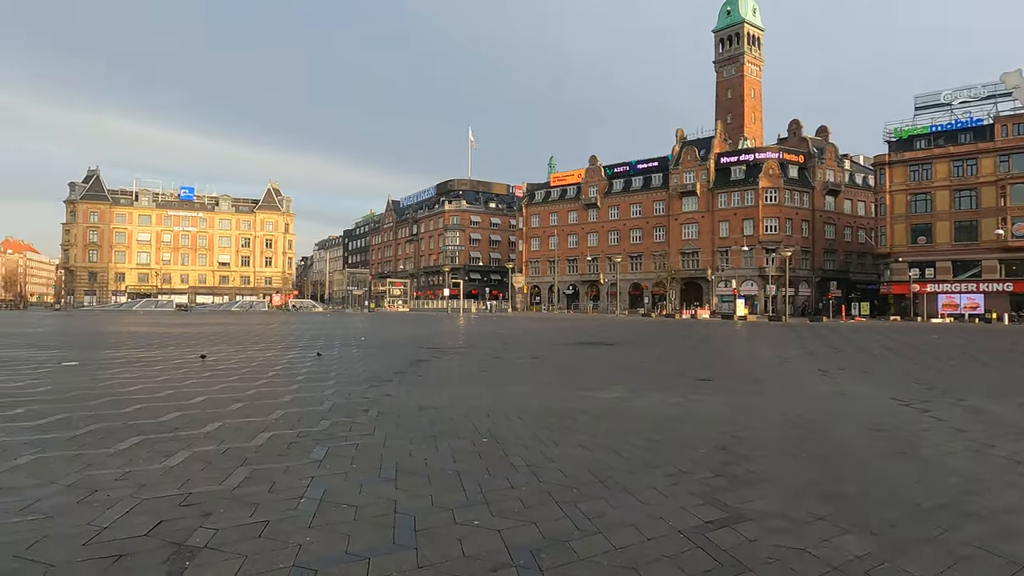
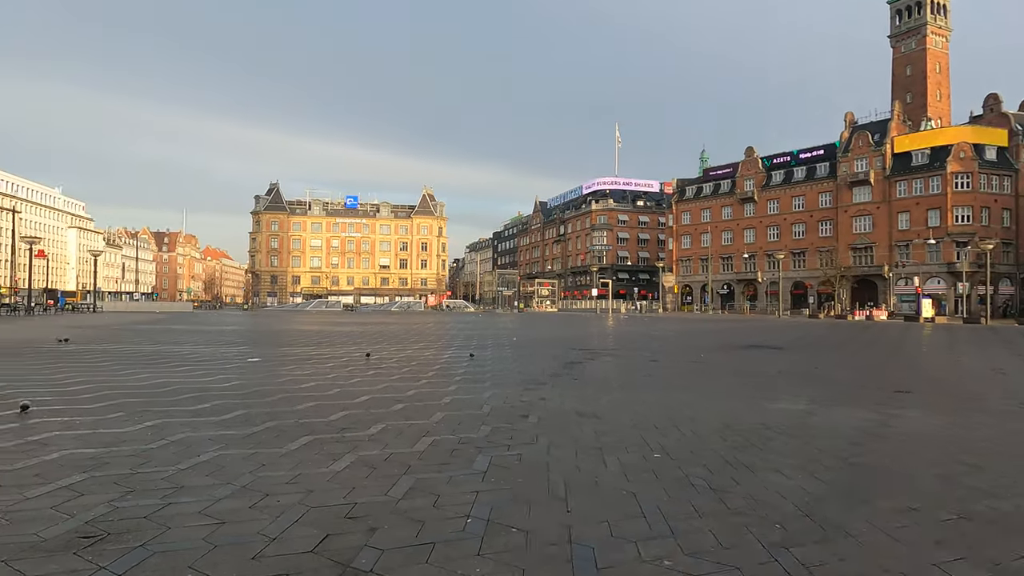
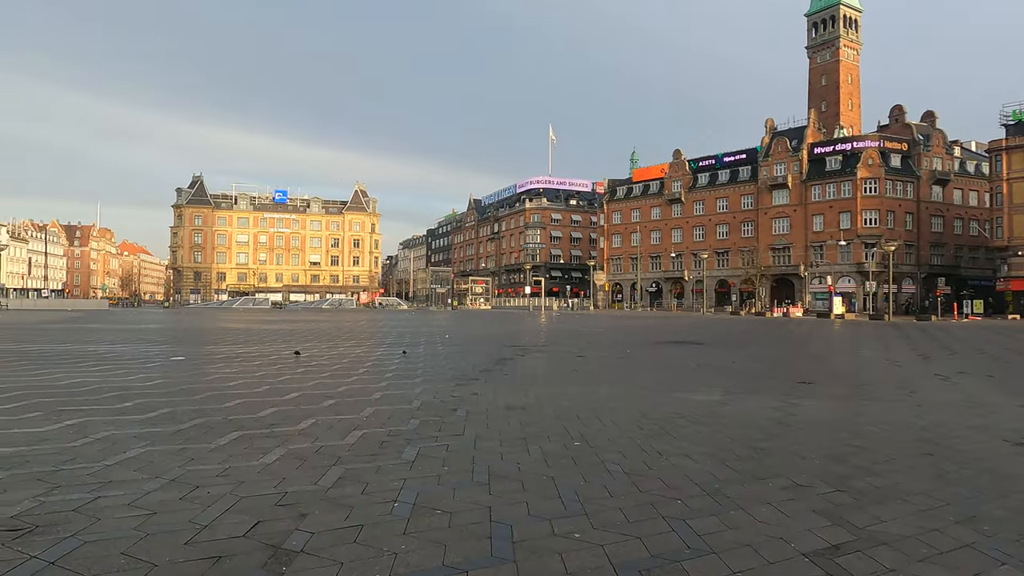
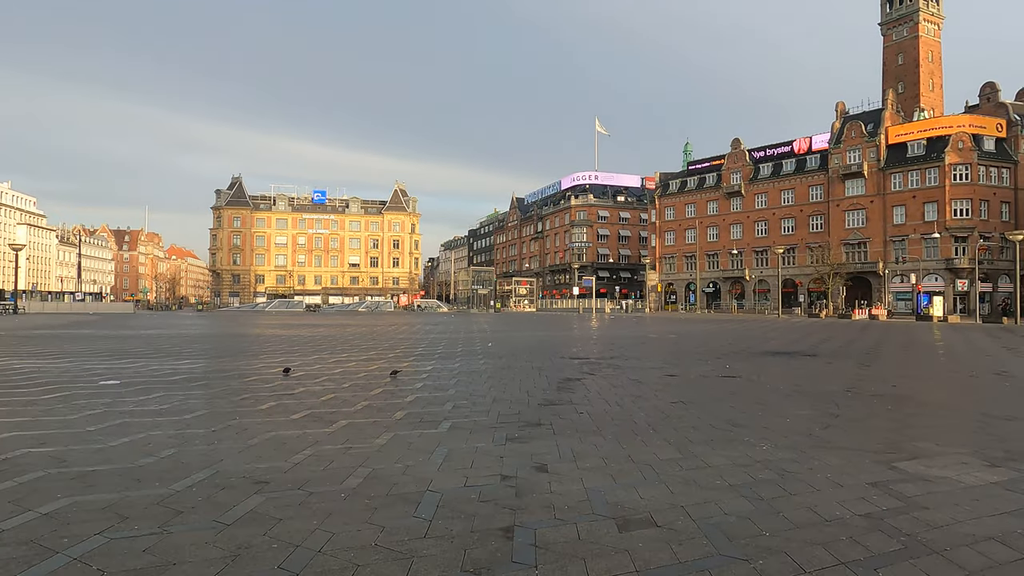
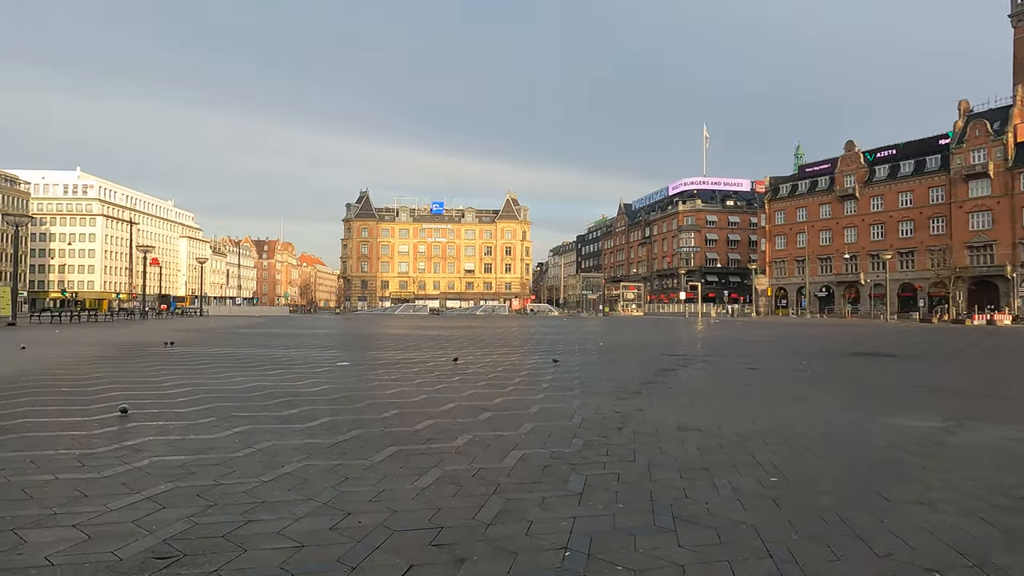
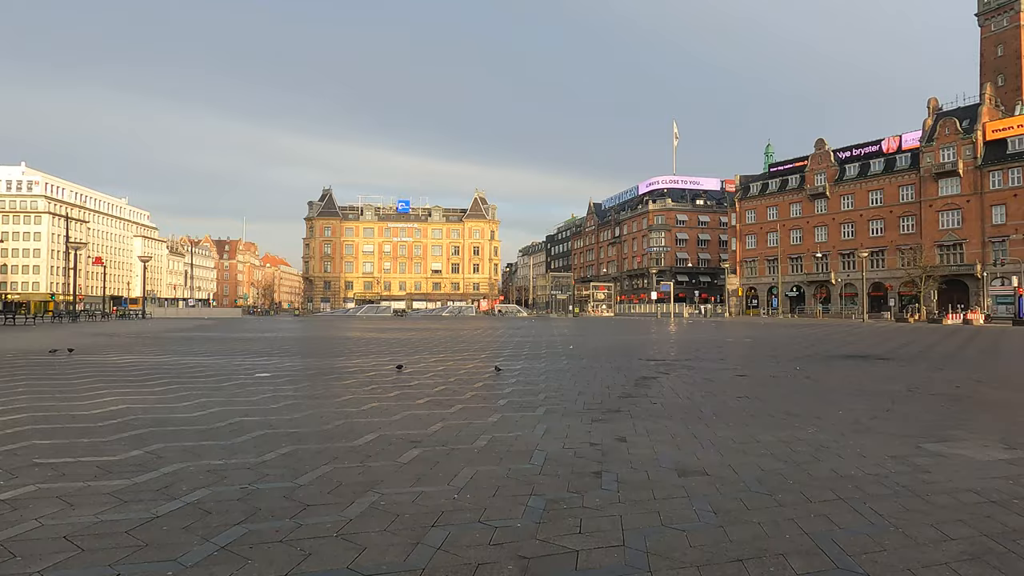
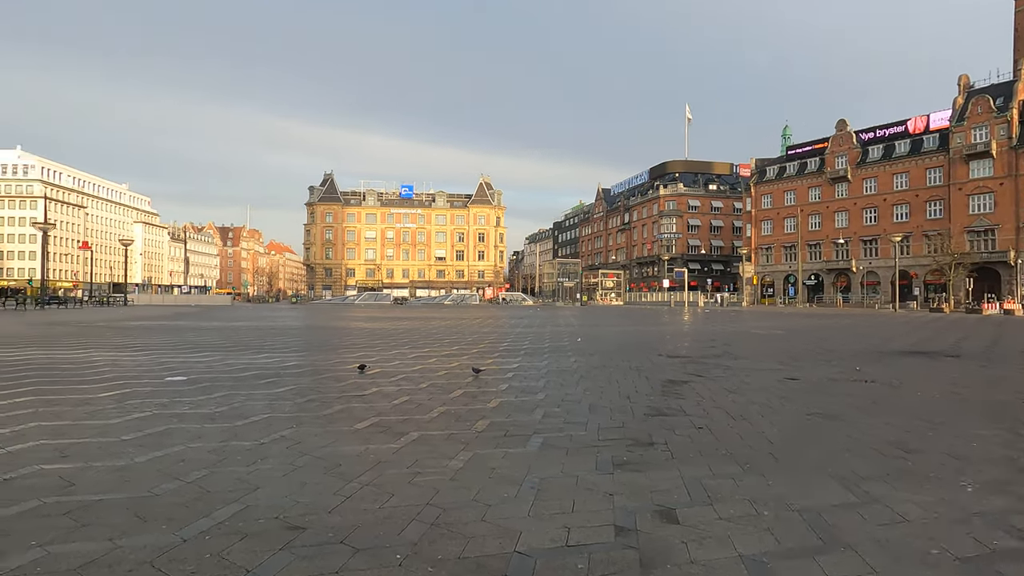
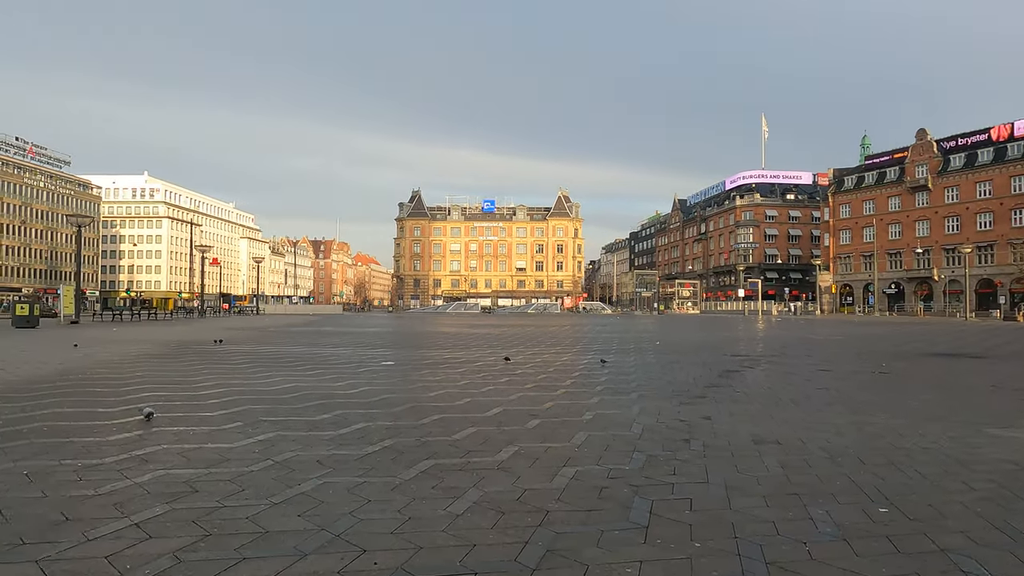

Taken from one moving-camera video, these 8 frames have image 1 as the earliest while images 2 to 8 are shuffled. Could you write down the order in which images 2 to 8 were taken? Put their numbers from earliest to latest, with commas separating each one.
3, 2, 5, 8, 6, 4, 7
